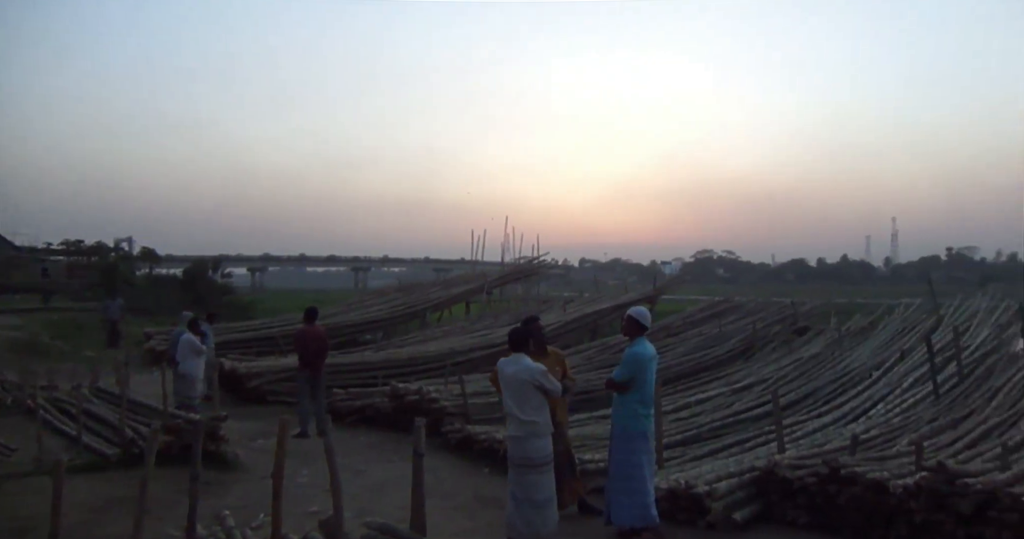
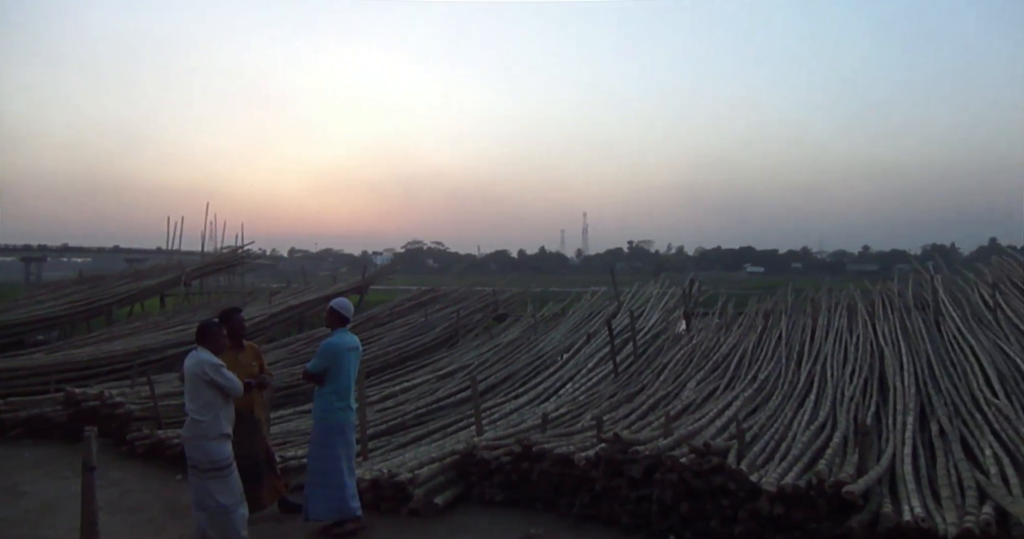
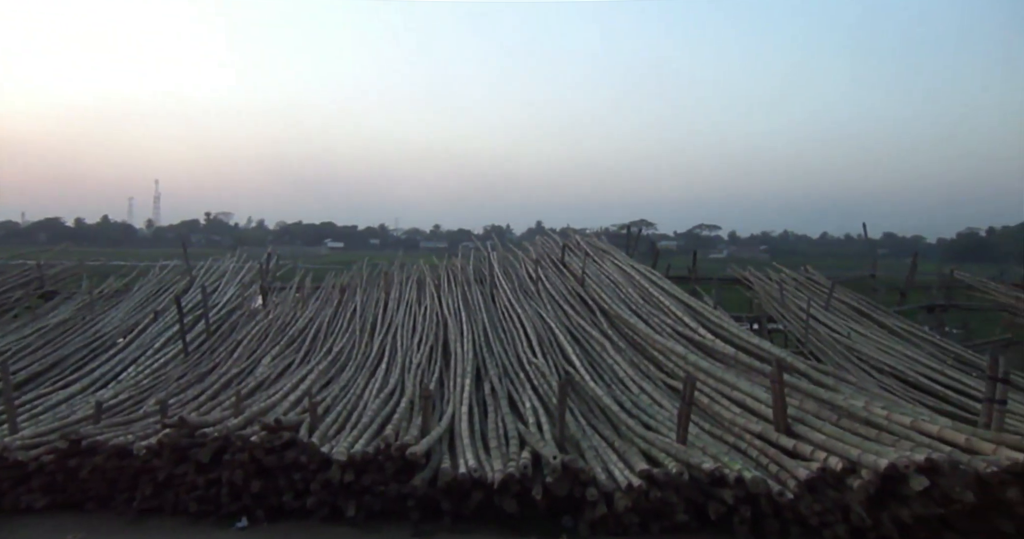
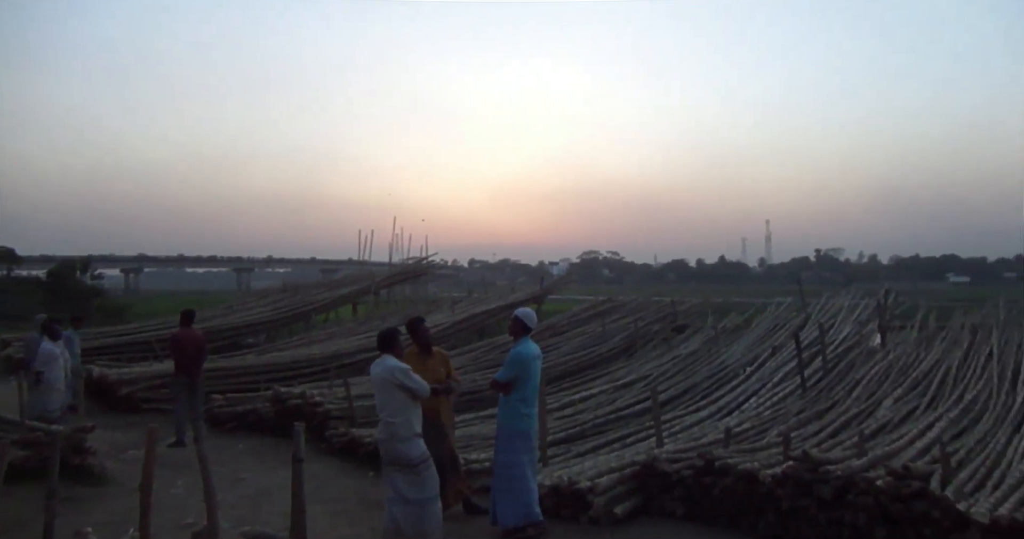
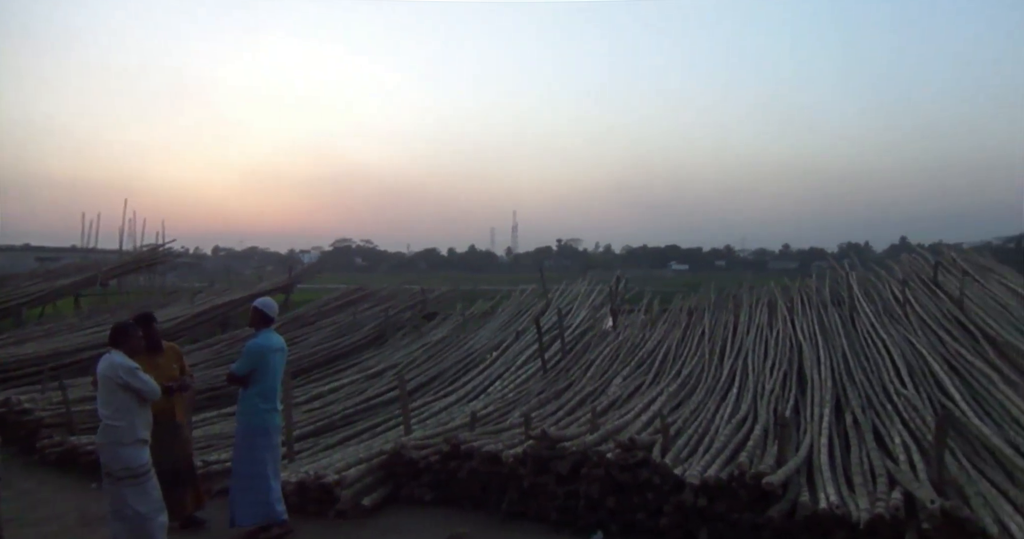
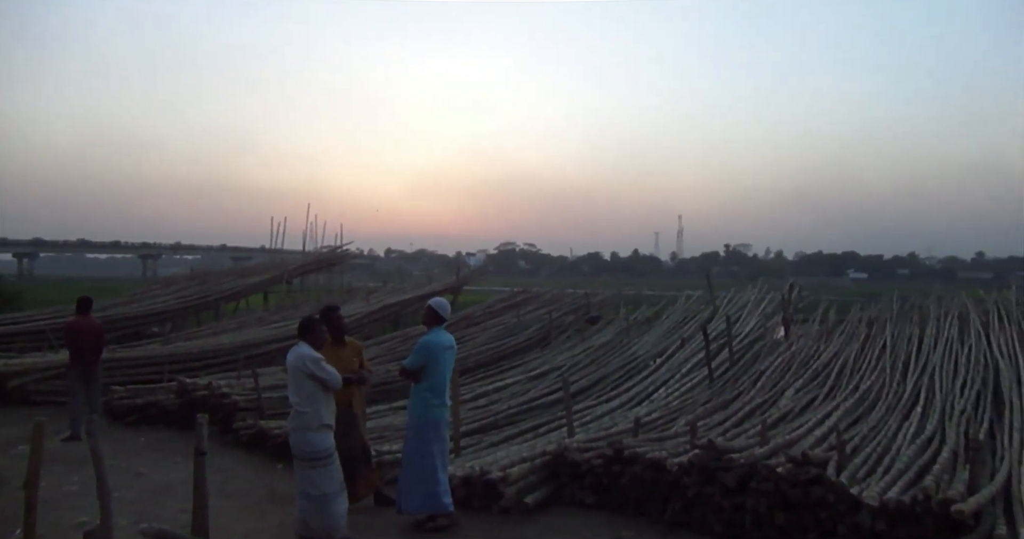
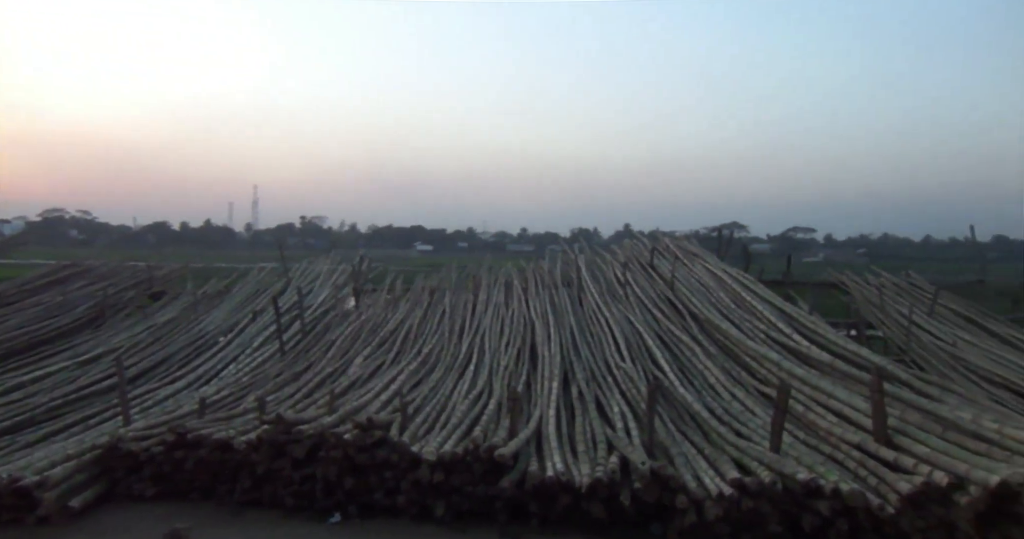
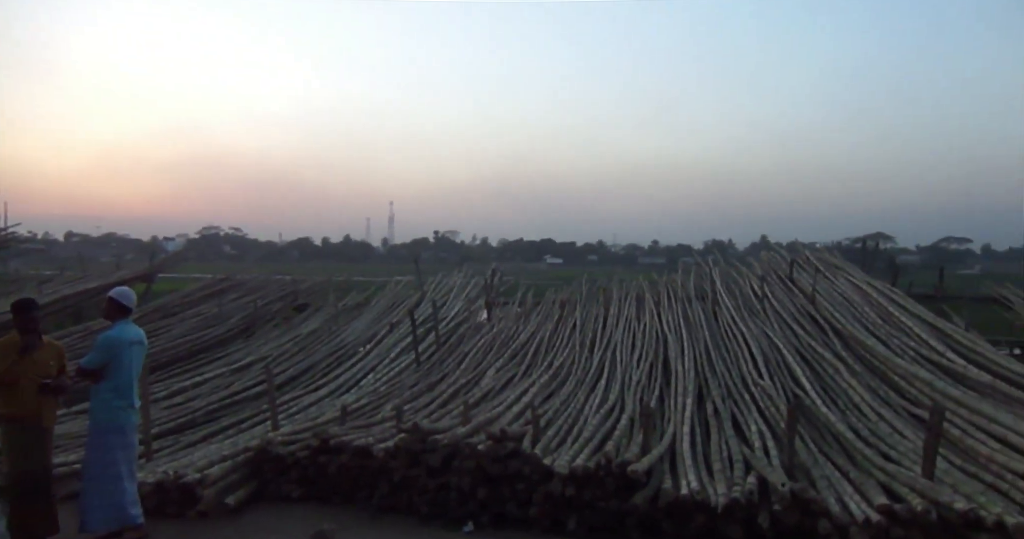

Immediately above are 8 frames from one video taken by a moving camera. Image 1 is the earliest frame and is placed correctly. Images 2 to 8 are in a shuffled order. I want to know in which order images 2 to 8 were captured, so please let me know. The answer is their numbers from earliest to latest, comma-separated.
4, 6, 2, 5, 8, 7, 3
